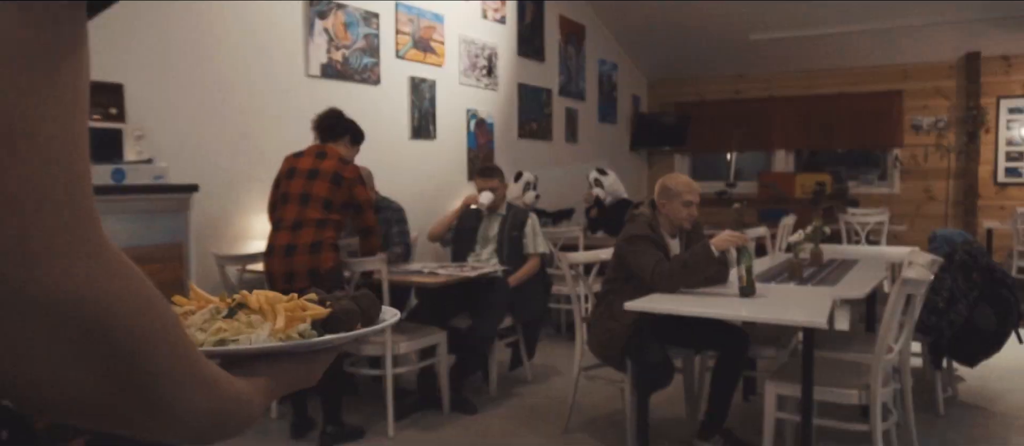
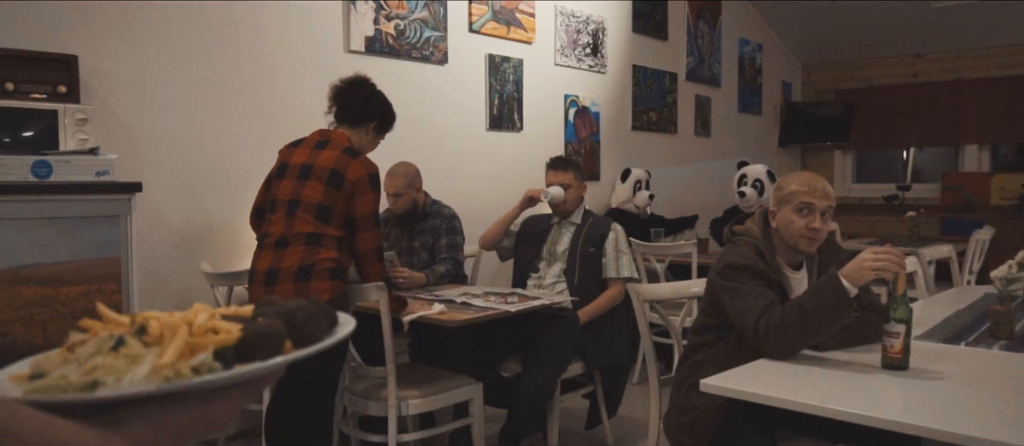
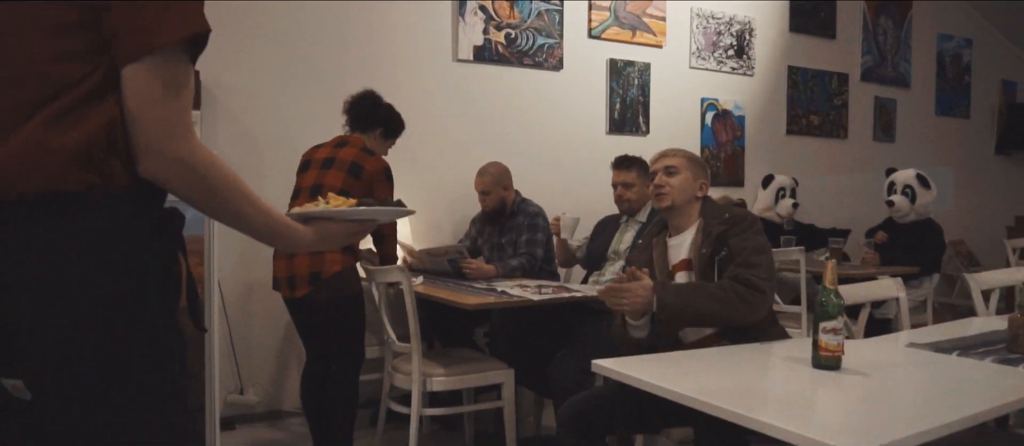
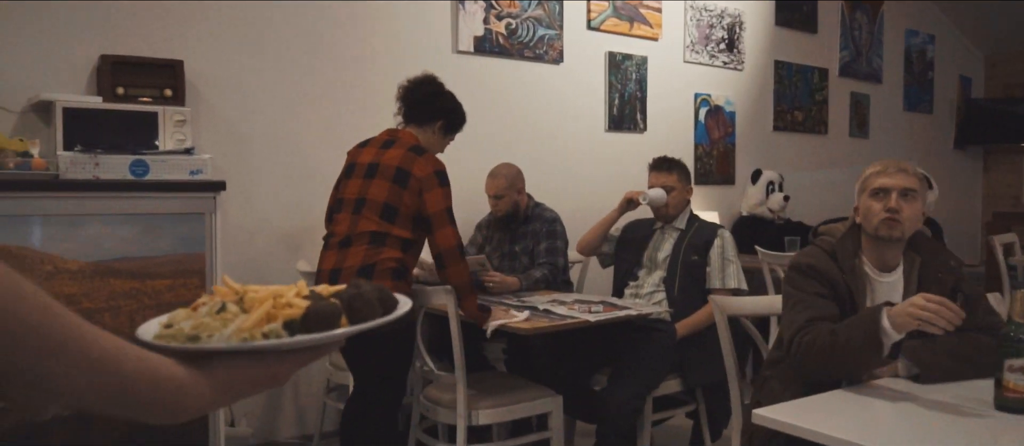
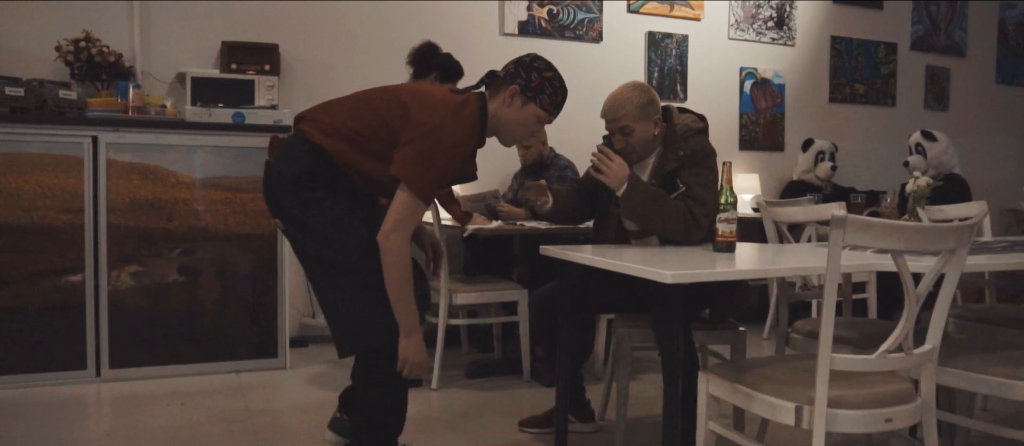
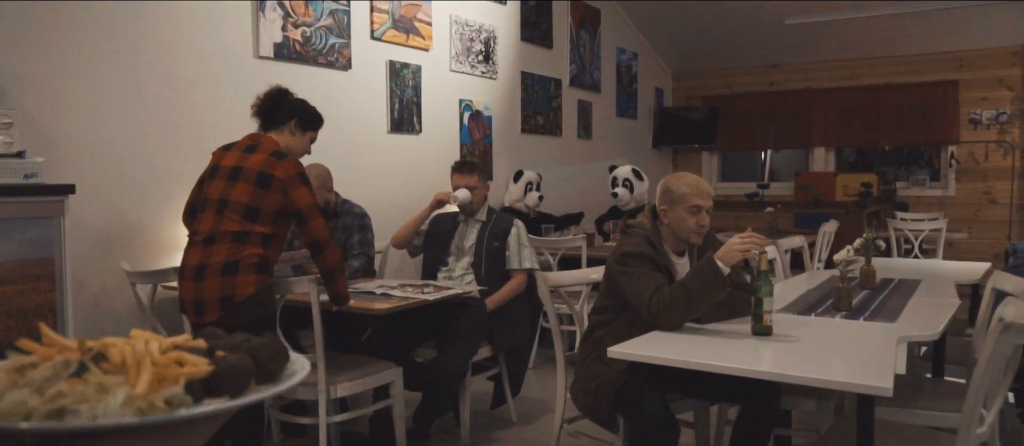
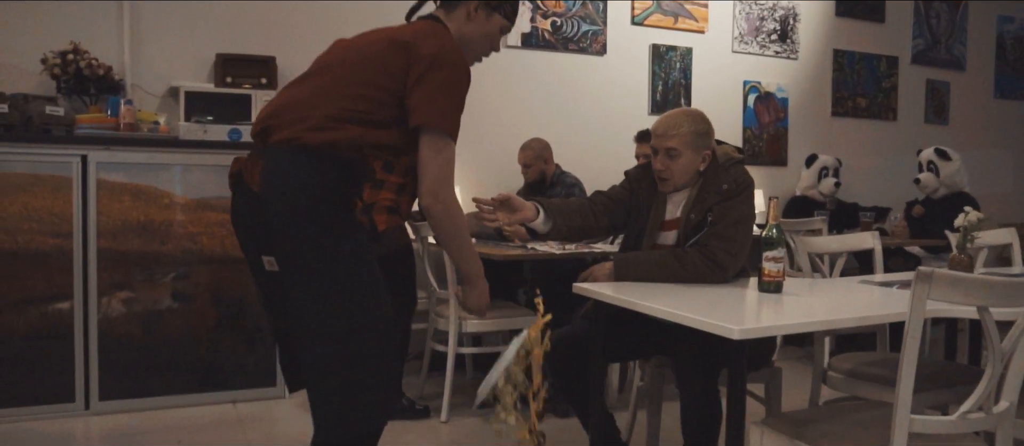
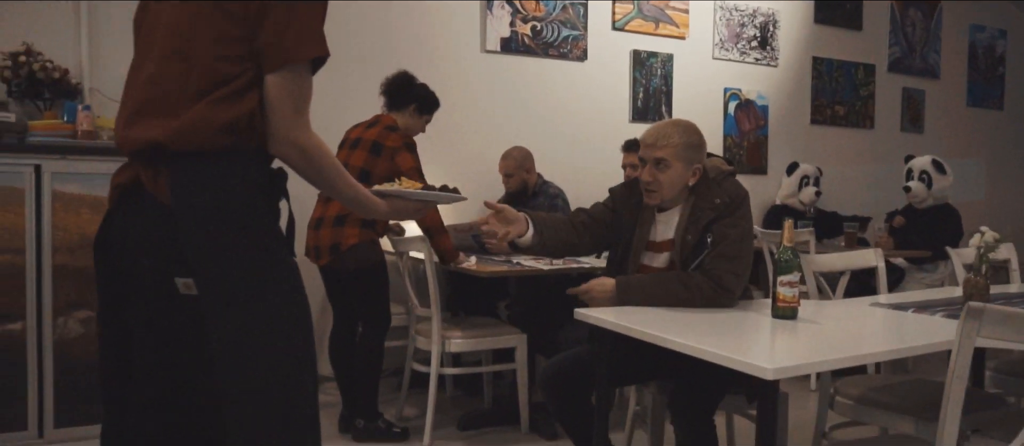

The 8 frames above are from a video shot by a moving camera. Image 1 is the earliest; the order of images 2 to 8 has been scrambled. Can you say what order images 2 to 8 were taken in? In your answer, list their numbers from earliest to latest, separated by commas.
6, 2, 4, 3, 8, 7, 5
